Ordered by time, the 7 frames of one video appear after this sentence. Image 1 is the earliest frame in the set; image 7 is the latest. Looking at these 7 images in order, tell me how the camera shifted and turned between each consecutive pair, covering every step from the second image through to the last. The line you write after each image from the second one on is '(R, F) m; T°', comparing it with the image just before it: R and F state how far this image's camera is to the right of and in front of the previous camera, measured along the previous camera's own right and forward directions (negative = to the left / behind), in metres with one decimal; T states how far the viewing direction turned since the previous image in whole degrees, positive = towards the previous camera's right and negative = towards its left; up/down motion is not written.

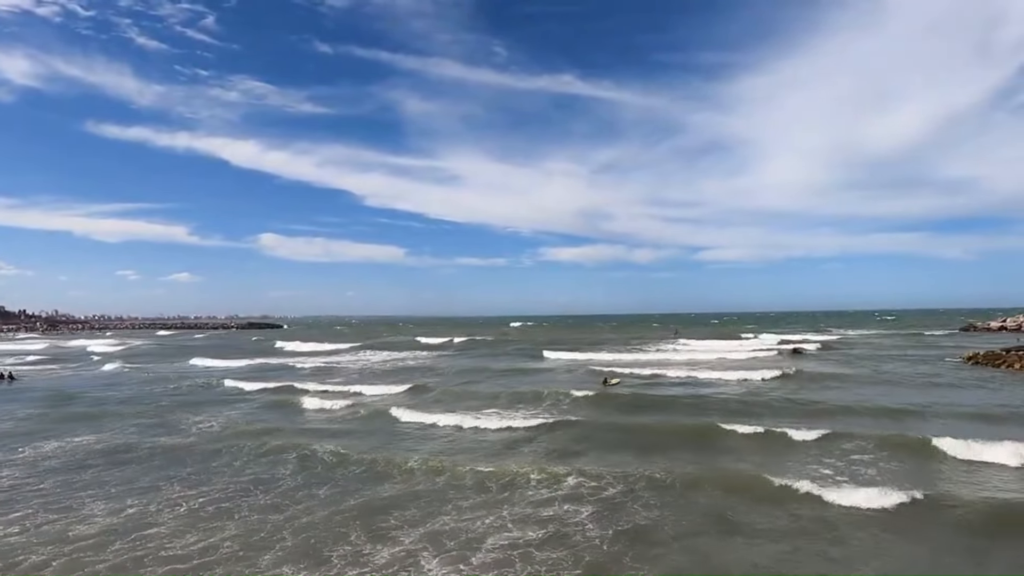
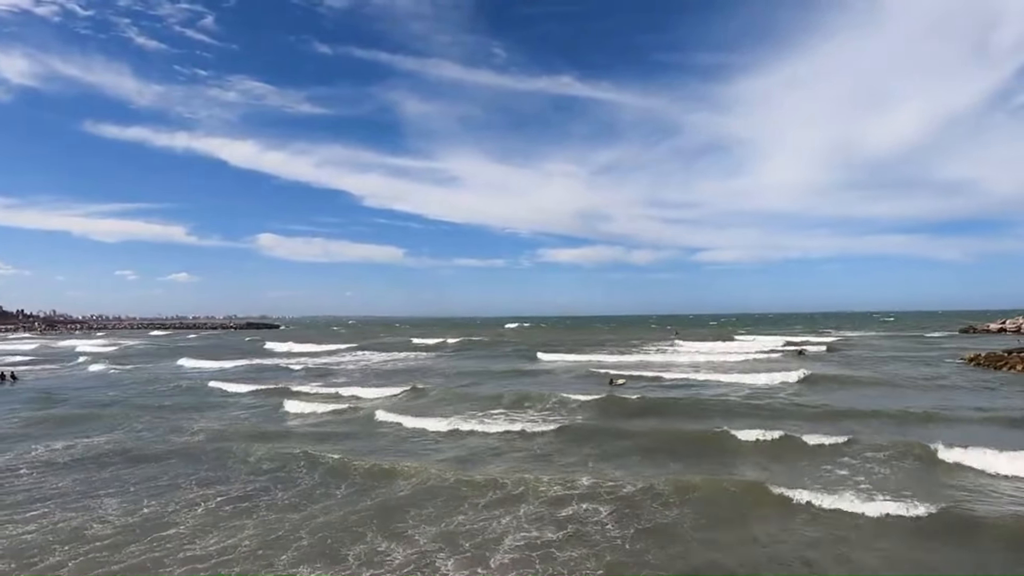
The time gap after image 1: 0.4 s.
(-1.6, -1.4) m; 0°
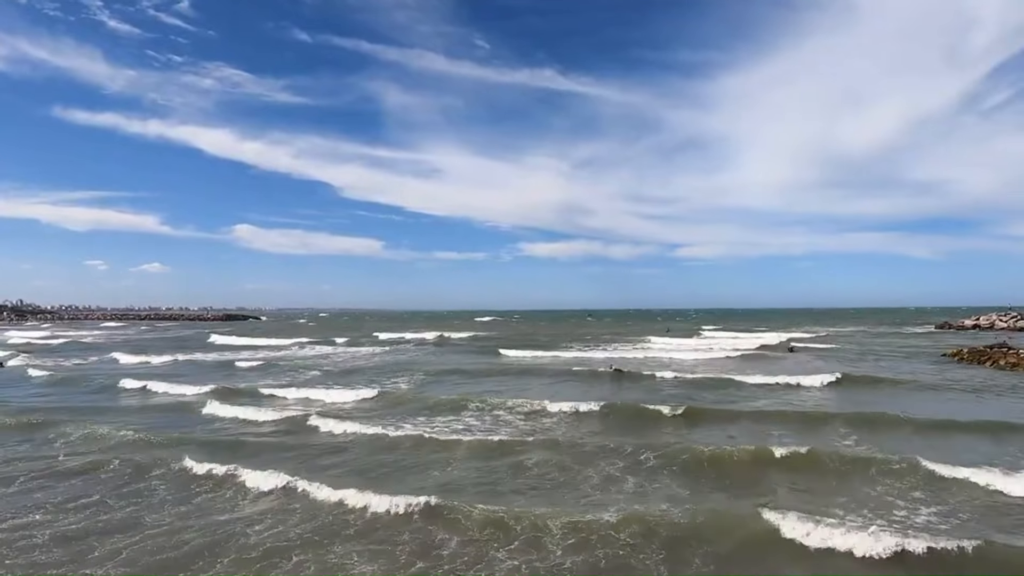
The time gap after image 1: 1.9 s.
(-0.4, +1.3) m; +2°
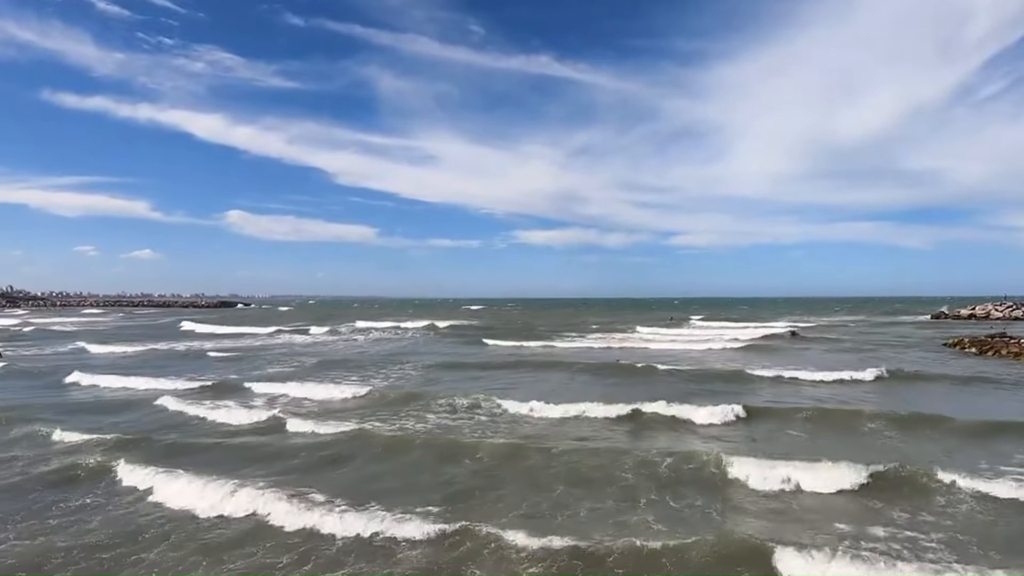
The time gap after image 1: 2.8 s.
(+0.1, +1.6) m; +1°
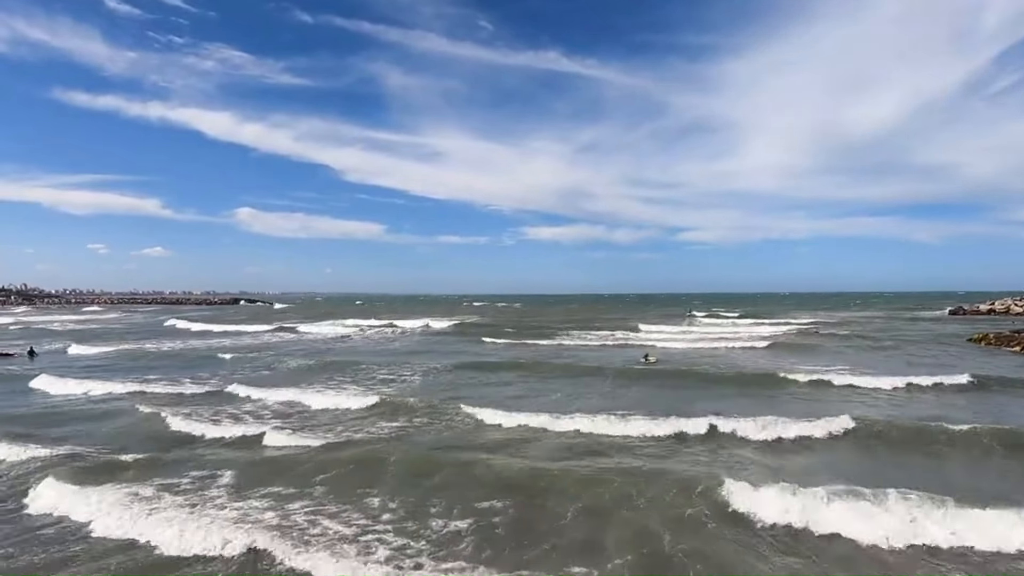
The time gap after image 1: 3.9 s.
(+0.2, +1.8) m; -1°
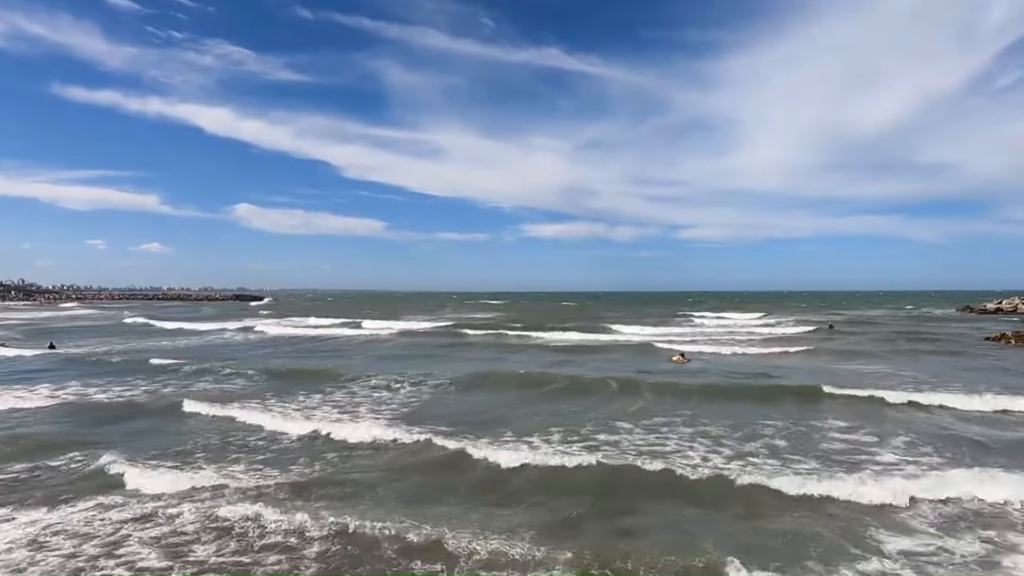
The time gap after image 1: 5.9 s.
(-0.4, +1.6) m; 0°
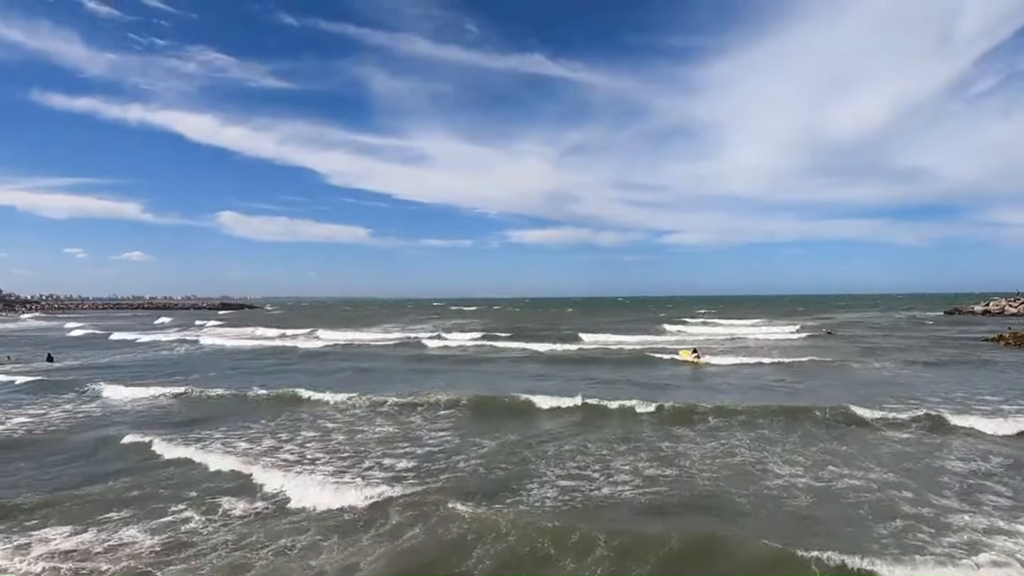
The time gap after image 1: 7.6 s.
(-0.4, +1.7) m; +1°
